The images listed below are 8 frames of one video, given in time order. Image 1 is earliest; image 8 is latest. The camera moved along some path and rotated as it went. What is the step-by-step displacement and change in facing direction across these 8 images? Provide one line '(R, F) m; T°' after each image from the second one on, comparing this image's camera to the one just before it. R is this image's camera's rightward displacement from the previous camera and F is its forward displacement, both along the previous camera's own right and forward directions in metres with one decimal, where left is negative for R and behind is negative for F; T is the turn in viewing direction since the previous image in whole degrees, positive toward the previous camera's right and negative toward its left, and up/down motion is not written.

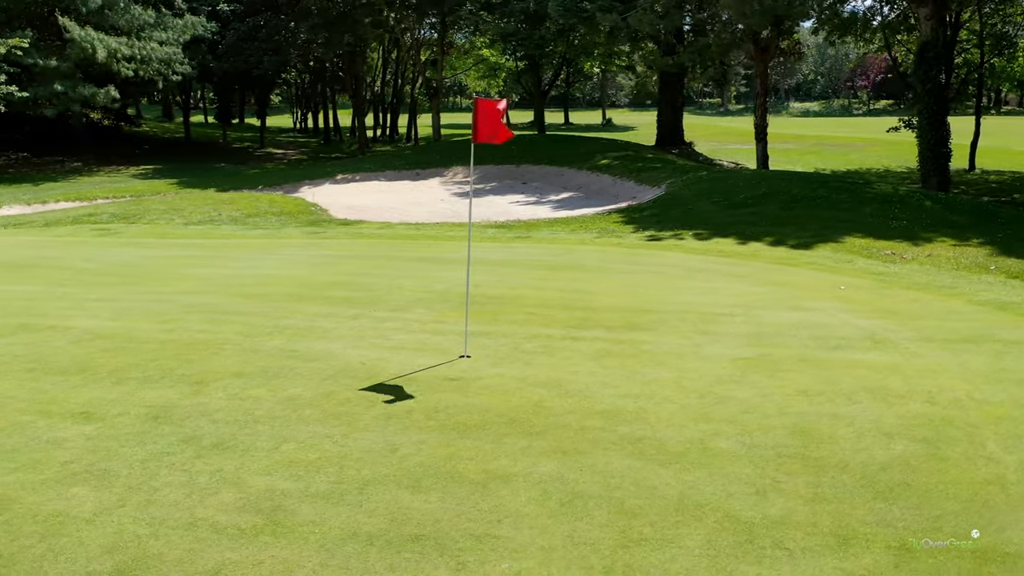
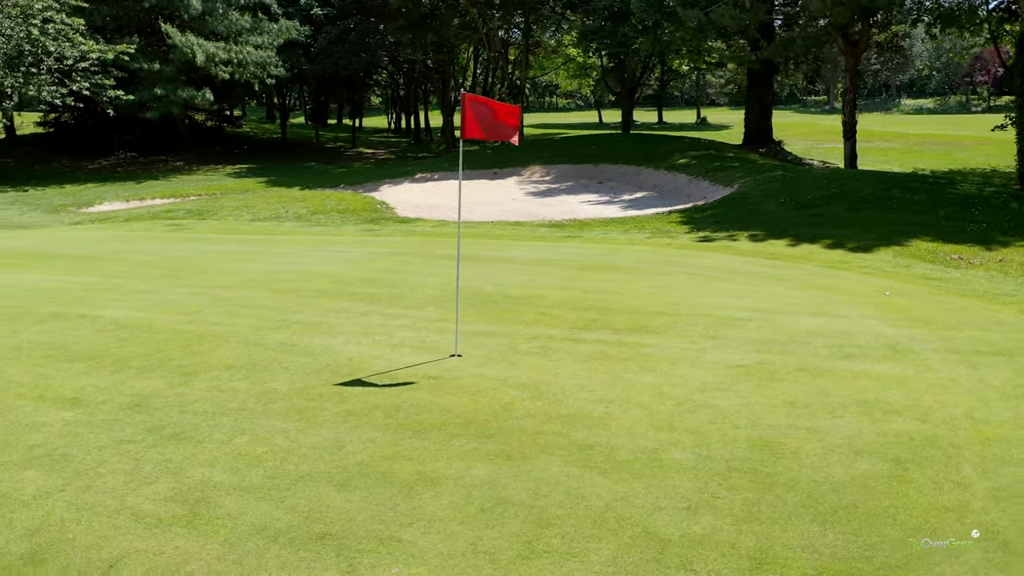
(+0.8, +0.2) m; -7°
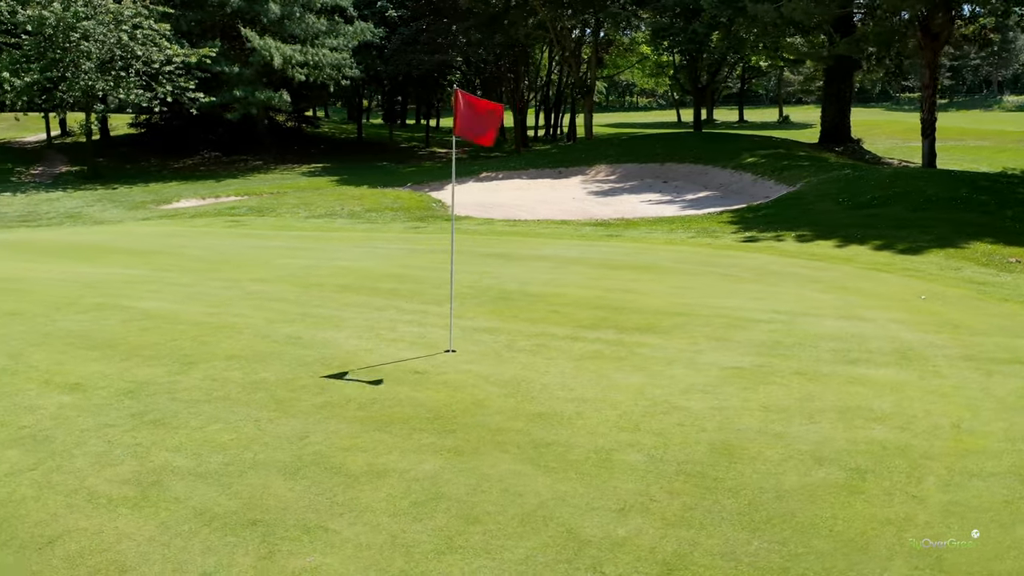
(+0.6, +0.1) m; -6°
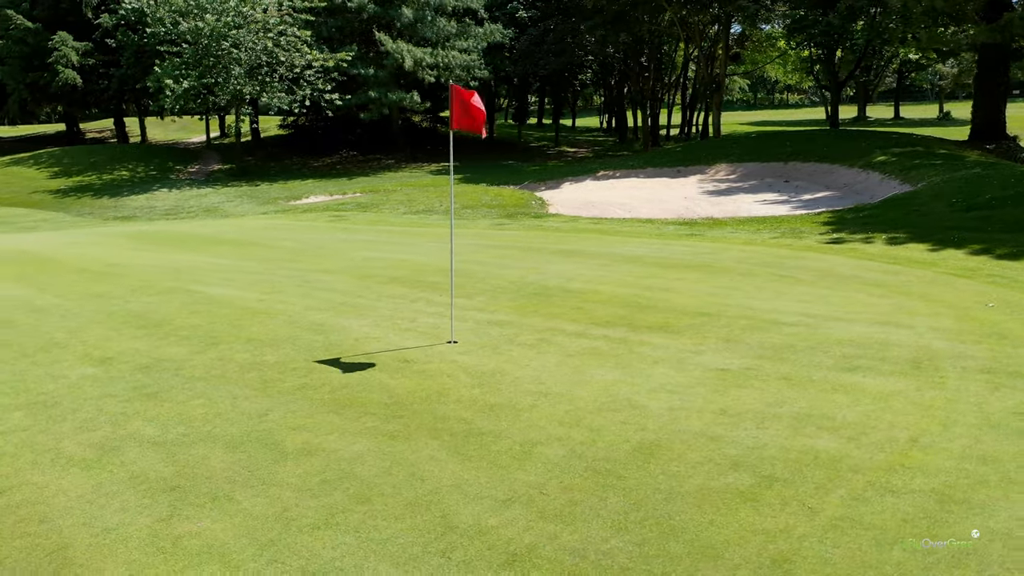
(+1.1, +0.1) m; -10°
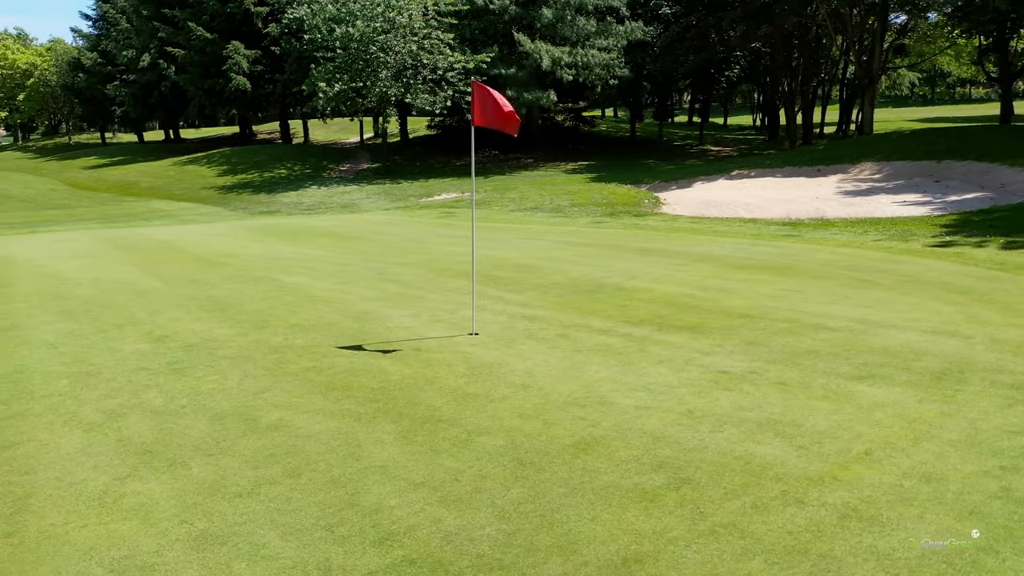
(+1.0, +0.1) m; -11°
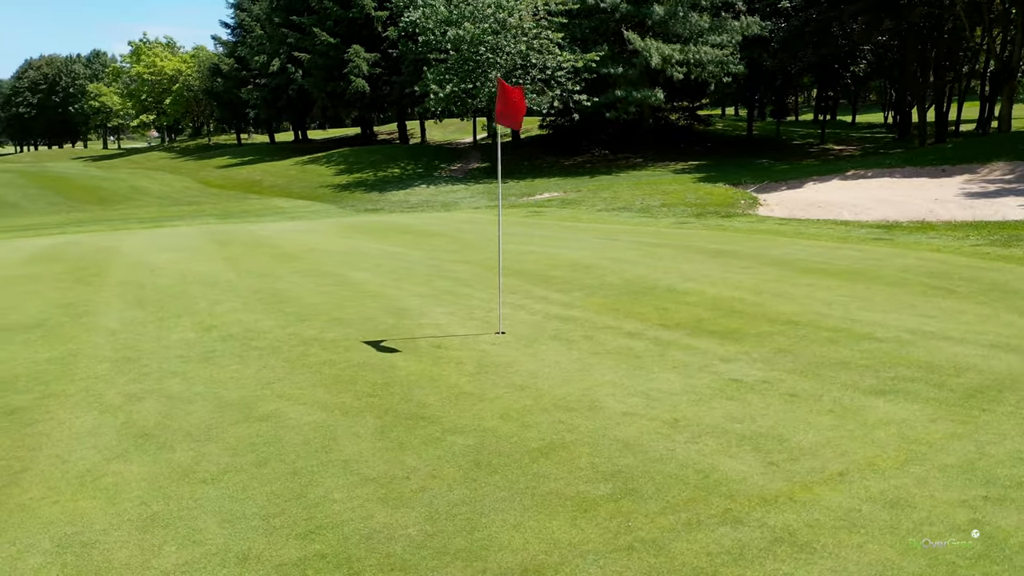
(+0.7, +0.1) m; -8°
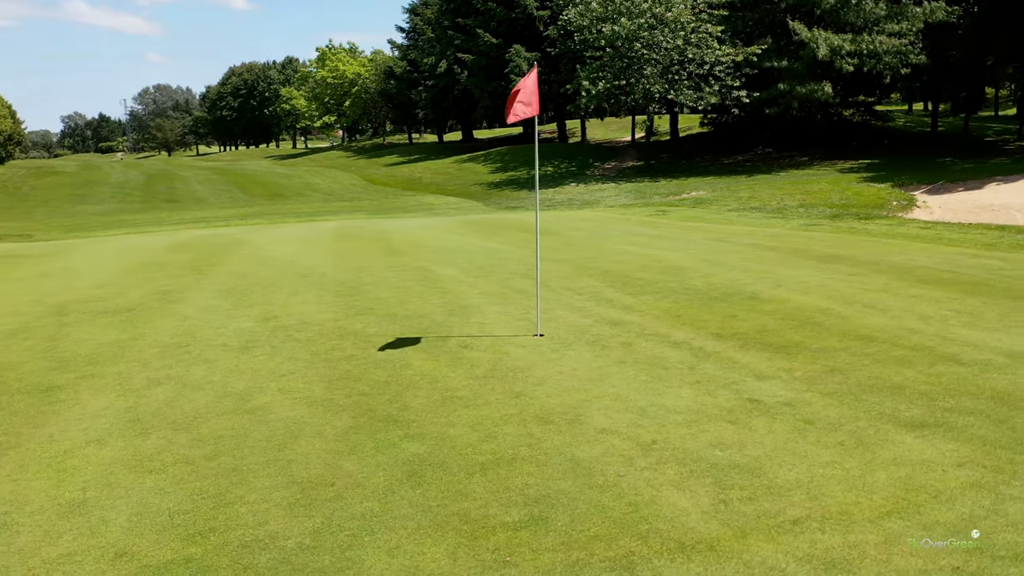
(+0.9, +0.4) m; -12°
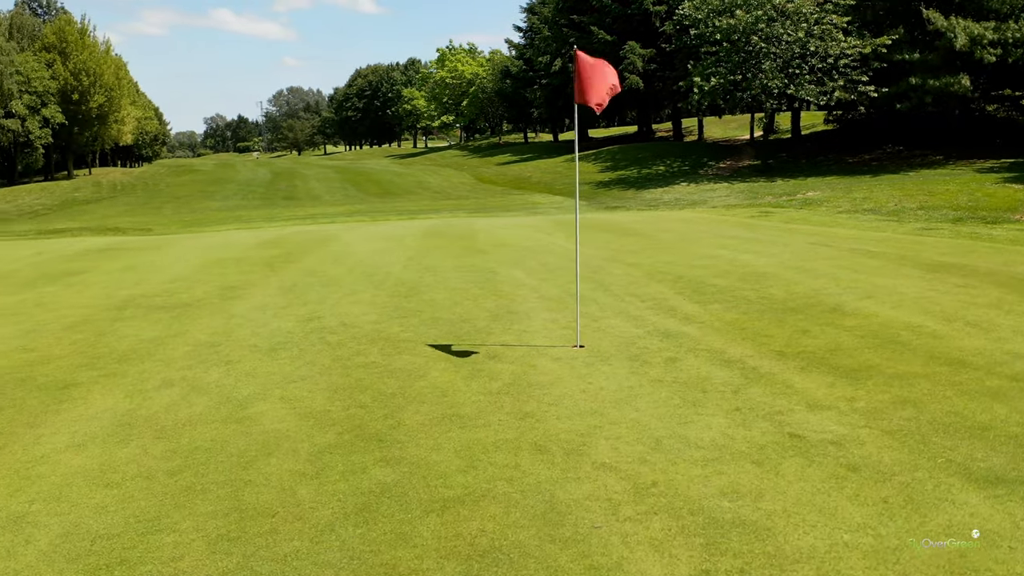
(+0.5, +0.5) m; -8°
